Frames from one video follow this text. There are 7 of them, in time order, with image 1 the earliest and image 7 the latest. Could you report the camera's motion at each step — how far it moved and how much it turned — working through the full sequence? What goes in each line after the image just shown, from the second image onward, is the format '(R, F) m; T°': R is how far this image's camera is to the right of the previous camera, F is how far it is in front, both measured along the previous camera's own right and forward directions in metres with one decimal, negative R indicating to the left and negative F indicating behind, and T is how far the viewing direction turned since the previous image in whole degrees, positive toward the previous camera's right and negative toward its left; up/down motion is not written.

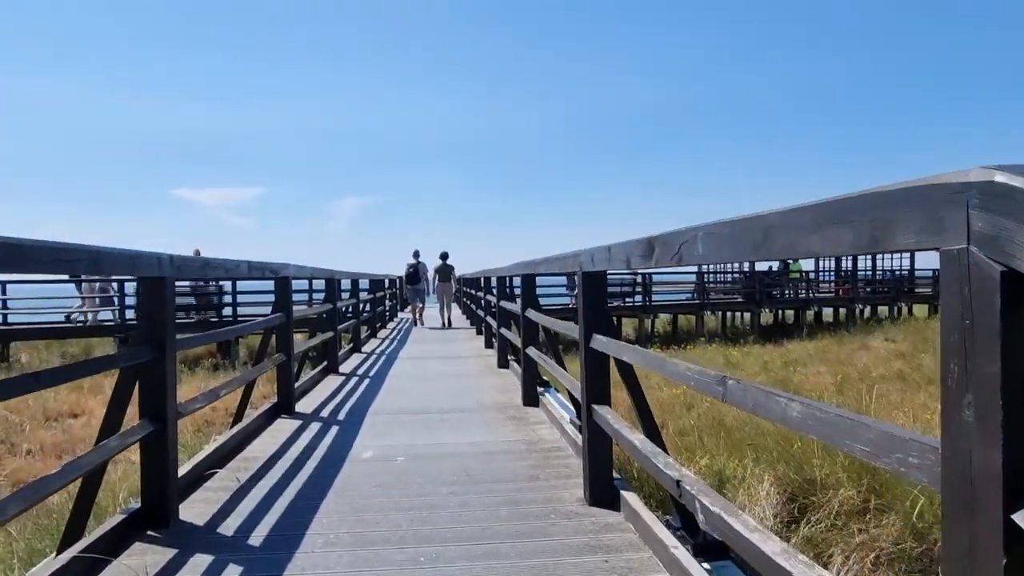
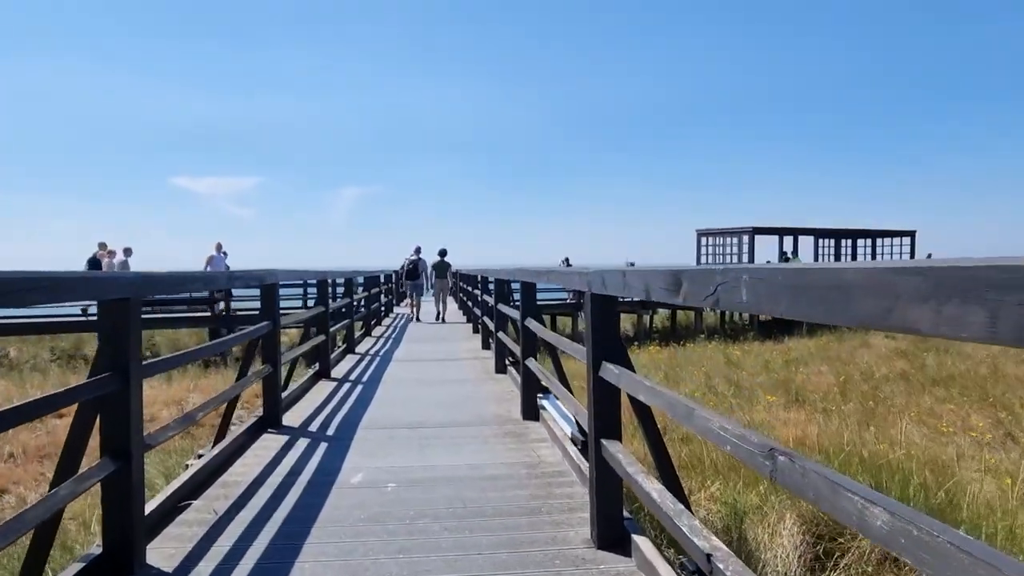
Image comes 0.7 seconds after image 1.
(0.0, +0.3) m; 0°
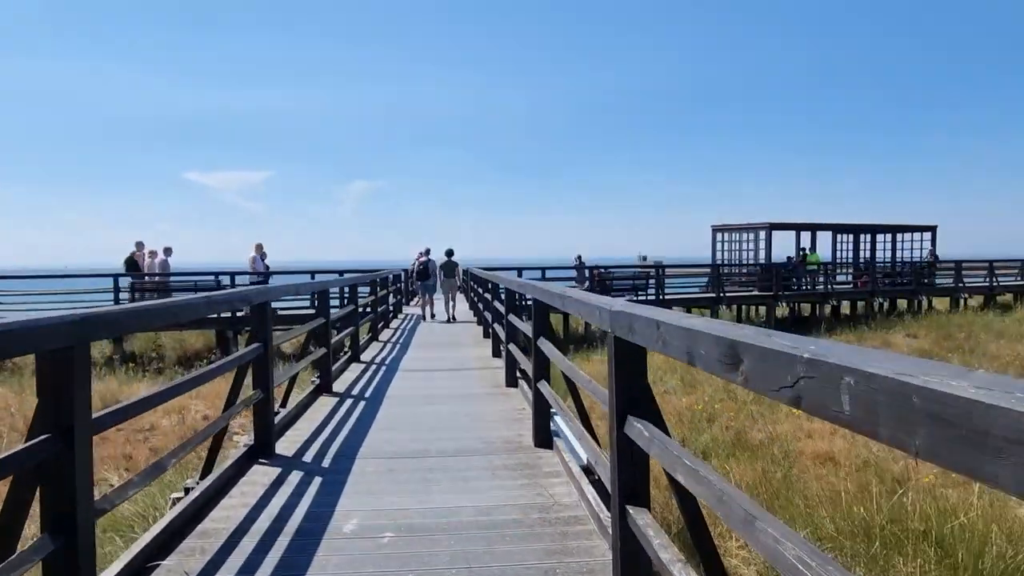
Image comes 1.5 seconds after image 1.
(0.0, +0.4) m; -1°
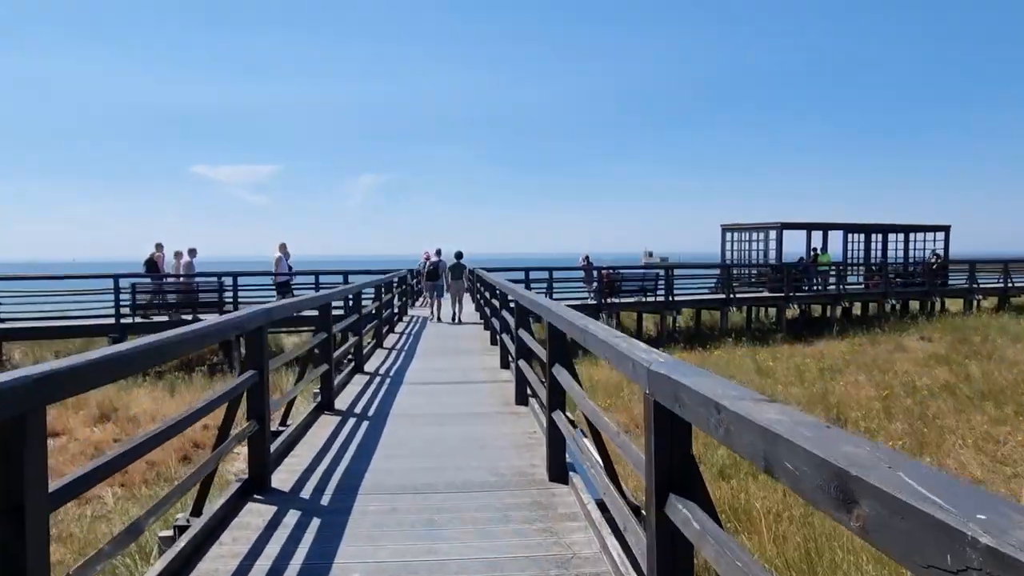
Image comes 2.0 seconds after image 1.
(0.0, +0.3) m; 0°
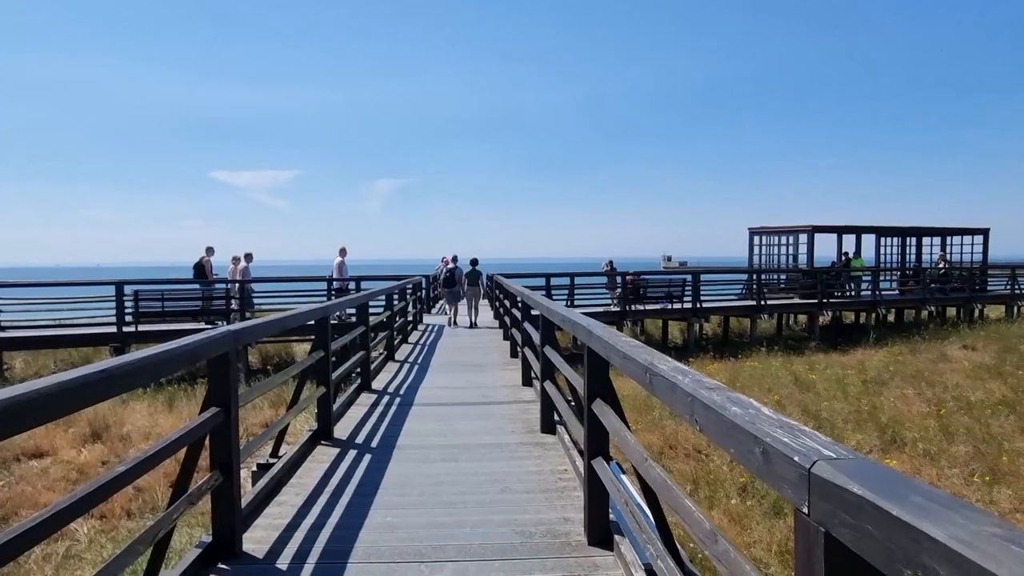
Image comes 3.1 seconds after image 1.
(-0.1, +0.9) m; -1°
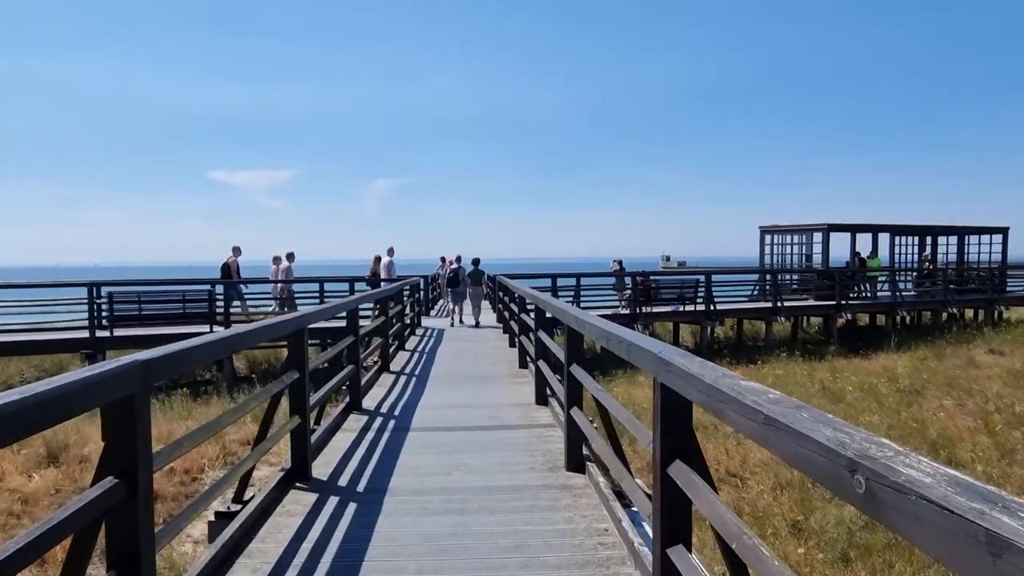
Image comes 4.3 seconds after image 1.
(-0.1, +1.1) m; 0°
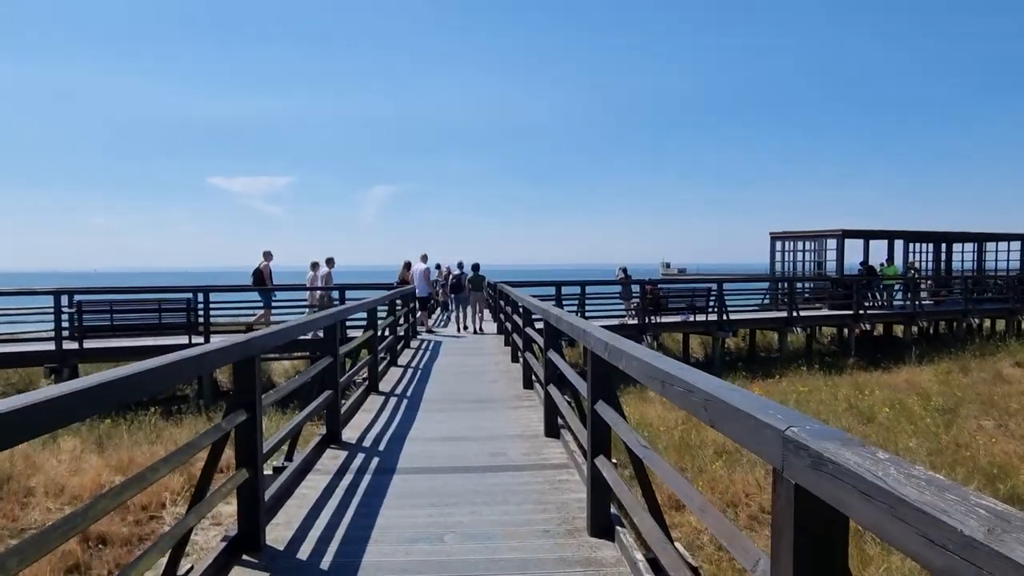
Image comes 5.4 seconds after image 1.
(0.0, +1.0) m; 0°
